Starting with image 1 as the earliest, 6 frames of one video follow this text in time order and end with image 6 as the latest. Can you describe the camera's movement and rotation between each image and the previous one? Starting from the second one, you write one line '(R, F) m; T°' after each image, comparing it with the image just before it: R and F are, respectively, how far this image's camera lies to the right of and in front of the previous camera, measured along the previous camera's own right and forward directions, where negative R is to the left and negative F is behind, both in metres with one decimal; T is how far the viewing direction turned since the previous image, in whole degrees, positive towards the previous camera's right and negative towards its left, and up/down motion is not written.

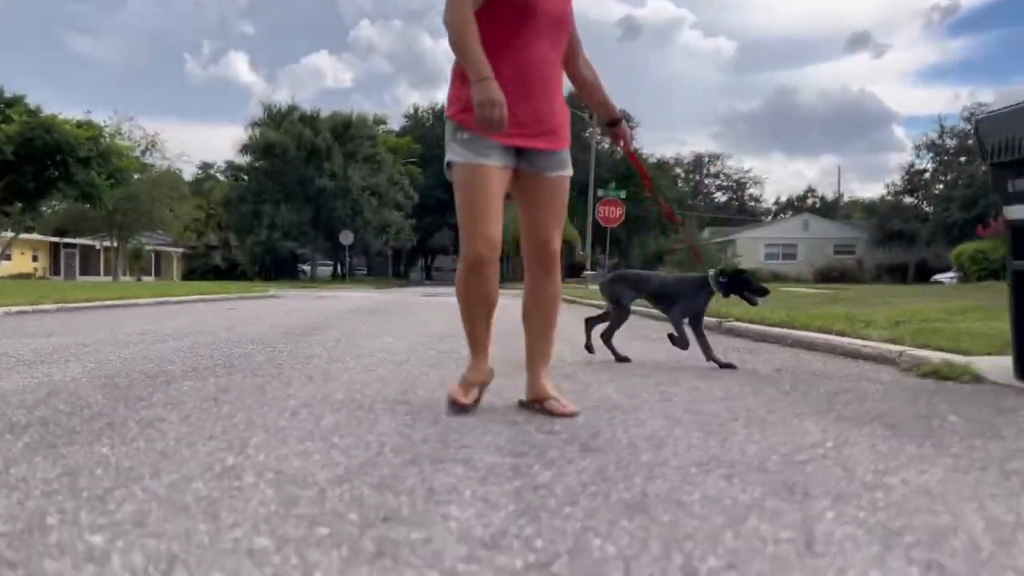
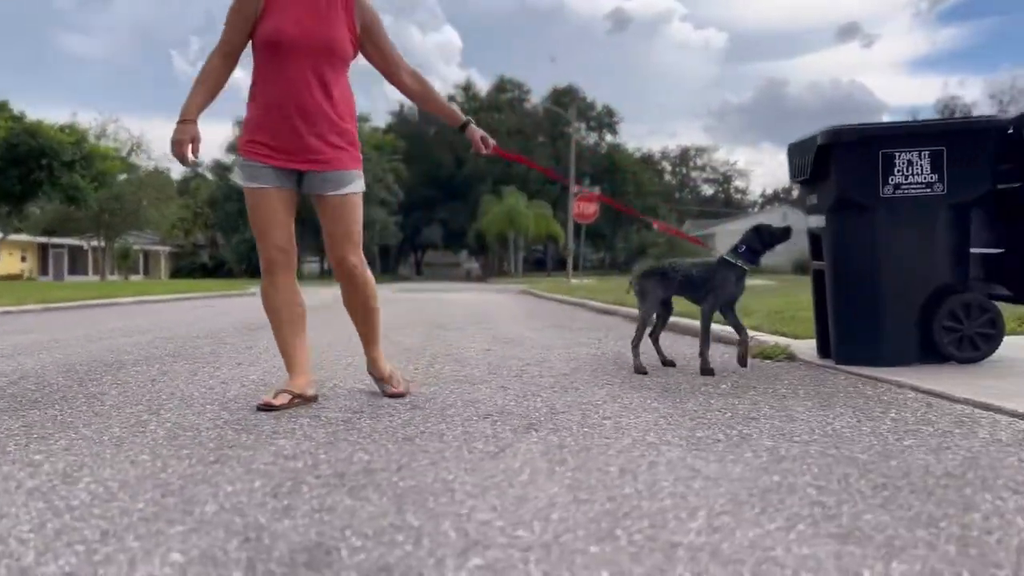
(+1.0, -1.6) m; +1°
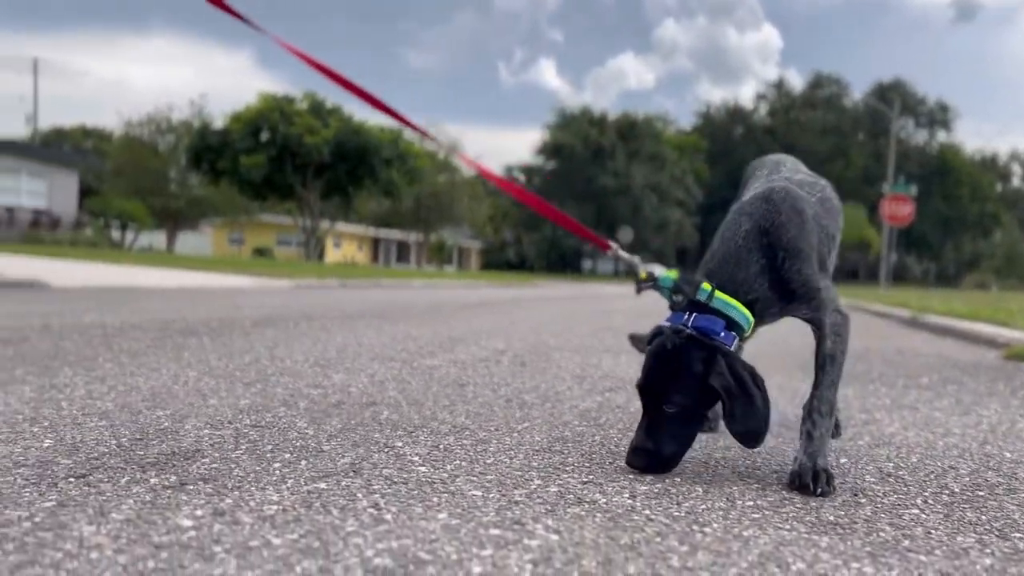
(+1.1, +0.8) m; -20°
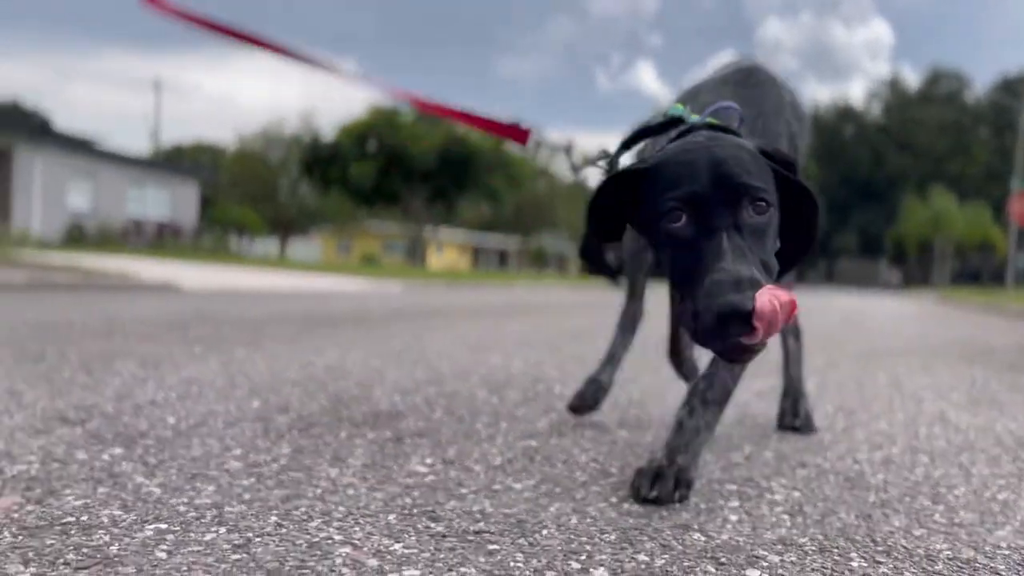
(-0.3, 0.0) m; -7°
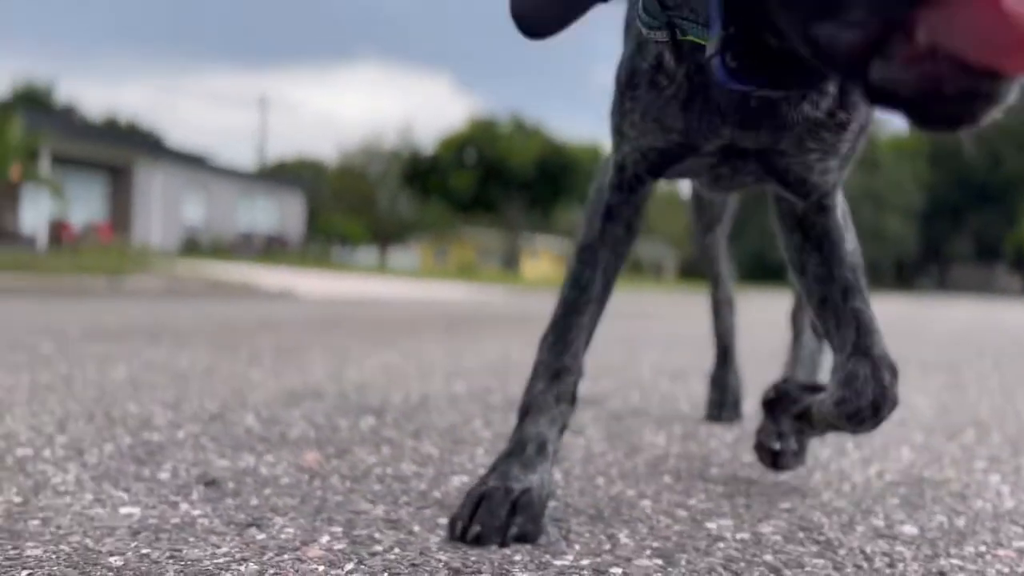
(-0.3, -0.1) m; -6°
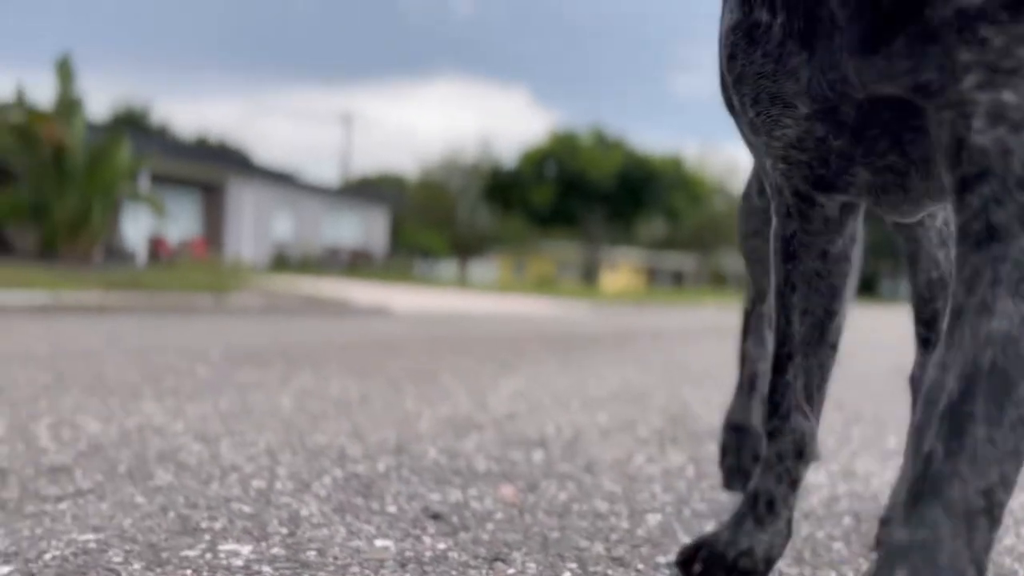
(-0.2, -0.2) m; -5°
